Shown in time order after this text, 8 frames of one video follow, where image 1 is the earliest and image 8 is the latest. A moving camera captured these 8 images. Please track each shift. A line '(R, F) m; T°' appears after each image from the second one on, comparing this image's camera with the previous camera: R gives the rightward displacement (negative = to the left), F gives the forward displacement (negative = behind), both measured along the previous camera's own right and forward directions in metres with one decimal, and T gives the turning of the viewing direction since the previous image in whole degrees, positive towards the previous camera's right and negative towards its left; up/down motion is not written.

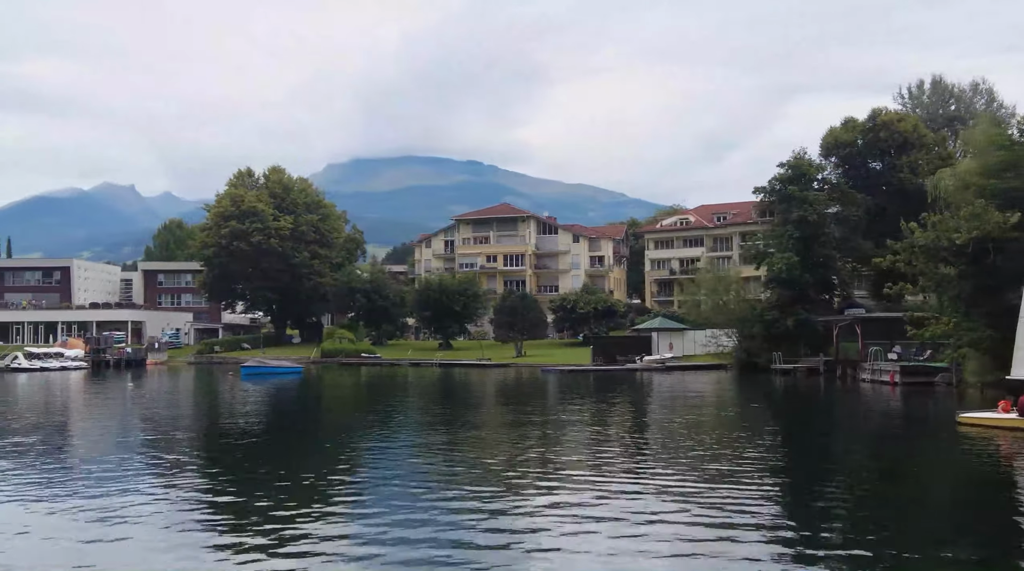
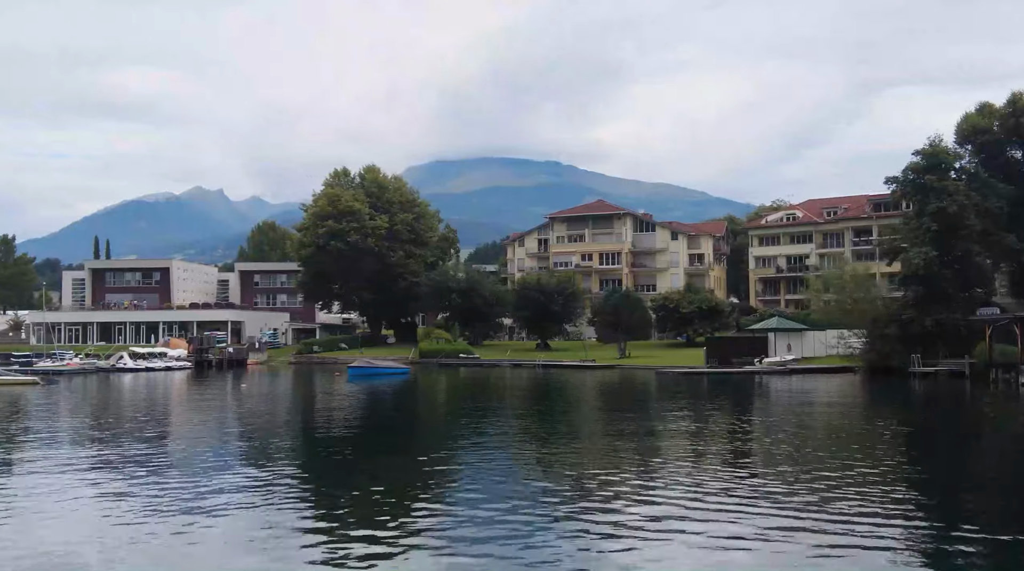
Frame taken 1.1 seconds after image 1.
(-0.9, +1.2) m; -5°
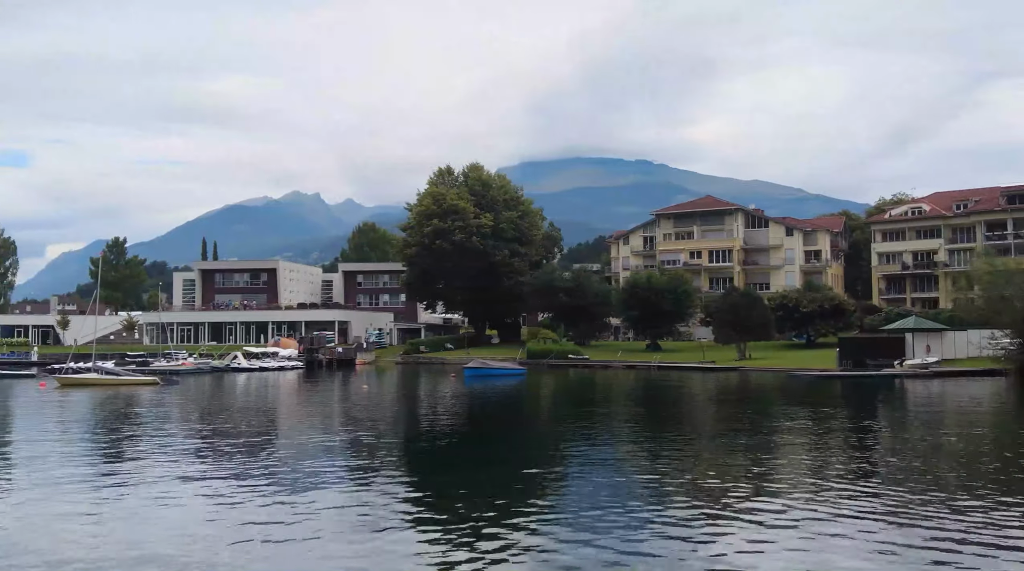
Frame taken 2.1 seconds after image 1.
(-0.8, +1.1) m; -5°
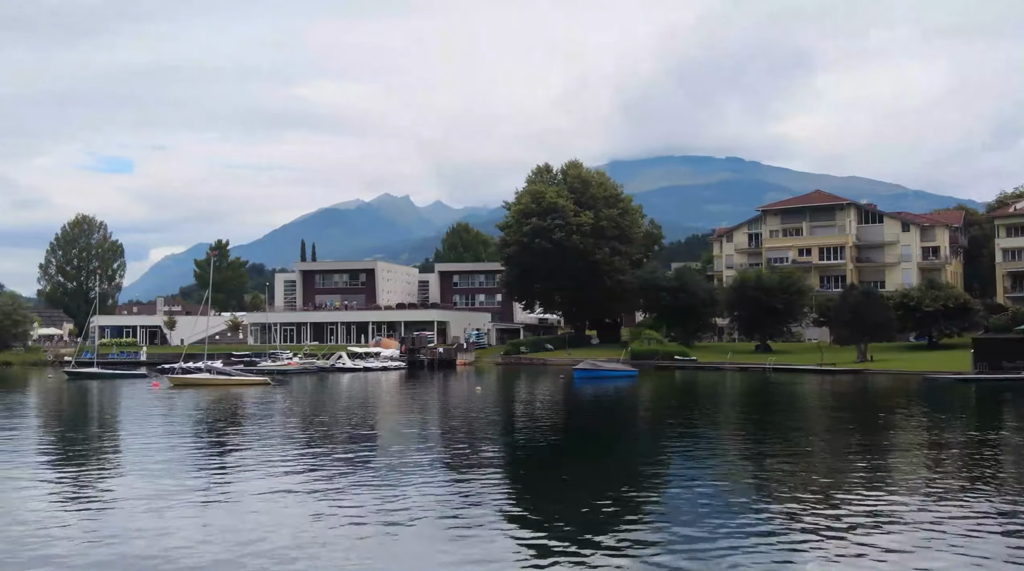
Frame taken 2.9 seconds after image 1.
(-0.6, +0.9) m; -5°
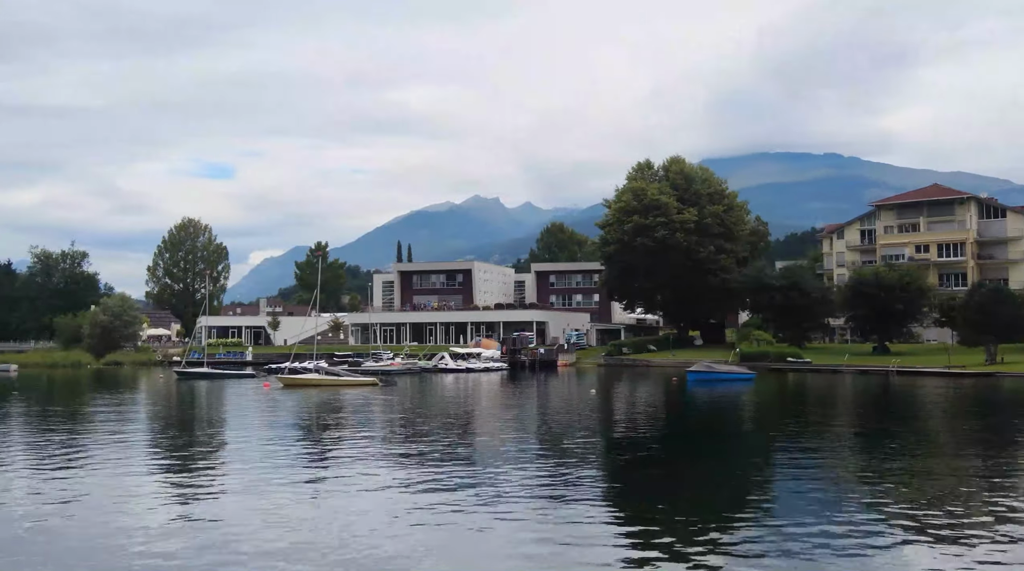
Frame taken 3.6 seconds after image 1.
(-0.5, +0.9) m; -5°
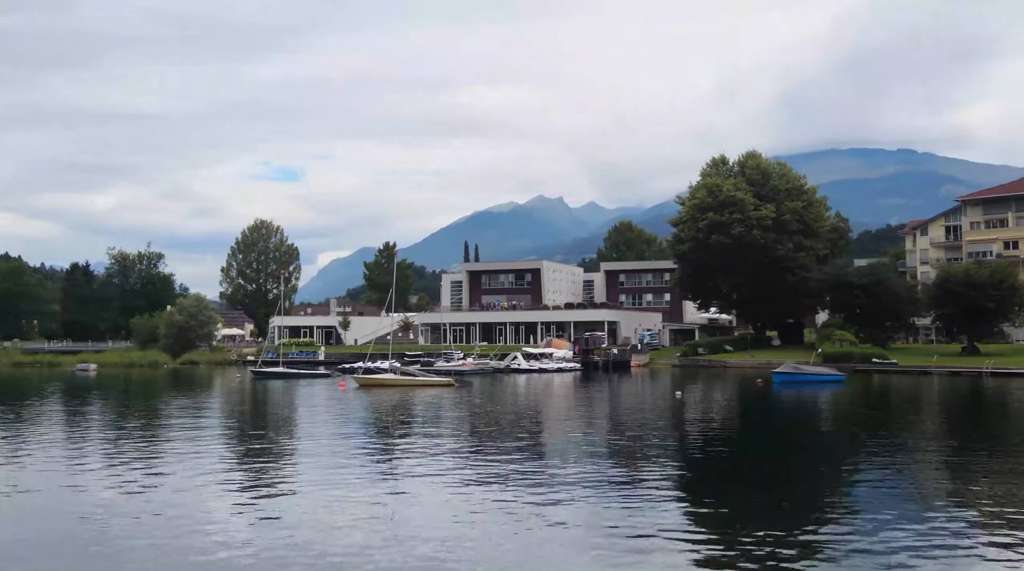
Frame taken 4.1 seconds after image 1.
(-0.4, +0.7) m; -4°
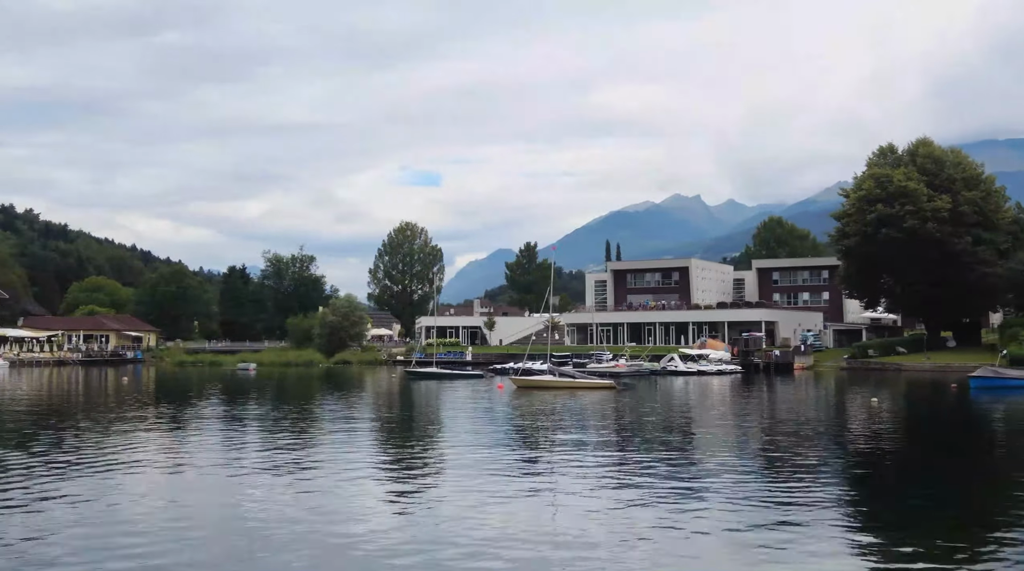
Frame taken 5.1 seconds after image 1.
(-0.7, +1.3) m; -8°
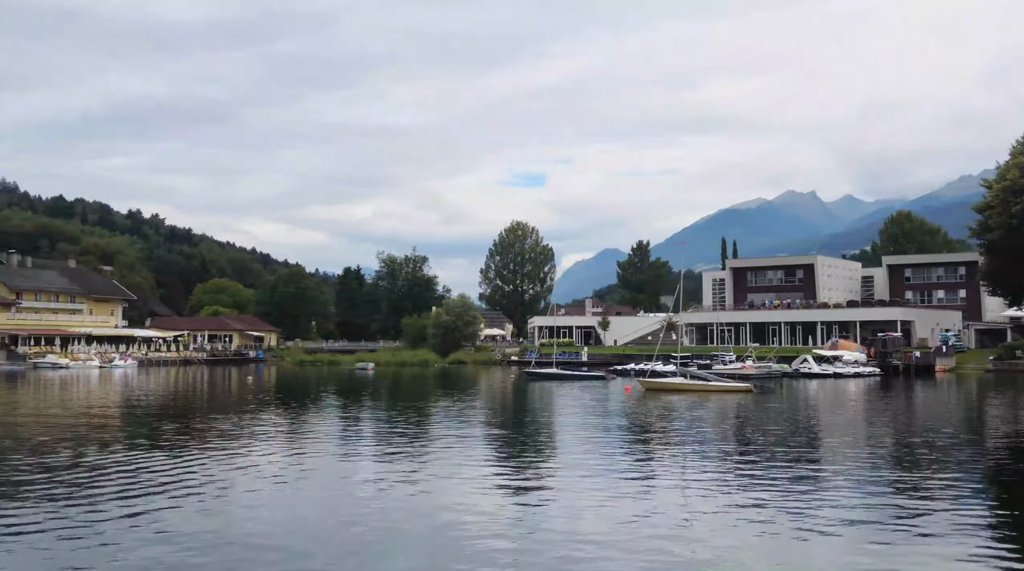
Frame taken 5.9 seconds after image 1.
(-0.5, +1.2) m; -6°
